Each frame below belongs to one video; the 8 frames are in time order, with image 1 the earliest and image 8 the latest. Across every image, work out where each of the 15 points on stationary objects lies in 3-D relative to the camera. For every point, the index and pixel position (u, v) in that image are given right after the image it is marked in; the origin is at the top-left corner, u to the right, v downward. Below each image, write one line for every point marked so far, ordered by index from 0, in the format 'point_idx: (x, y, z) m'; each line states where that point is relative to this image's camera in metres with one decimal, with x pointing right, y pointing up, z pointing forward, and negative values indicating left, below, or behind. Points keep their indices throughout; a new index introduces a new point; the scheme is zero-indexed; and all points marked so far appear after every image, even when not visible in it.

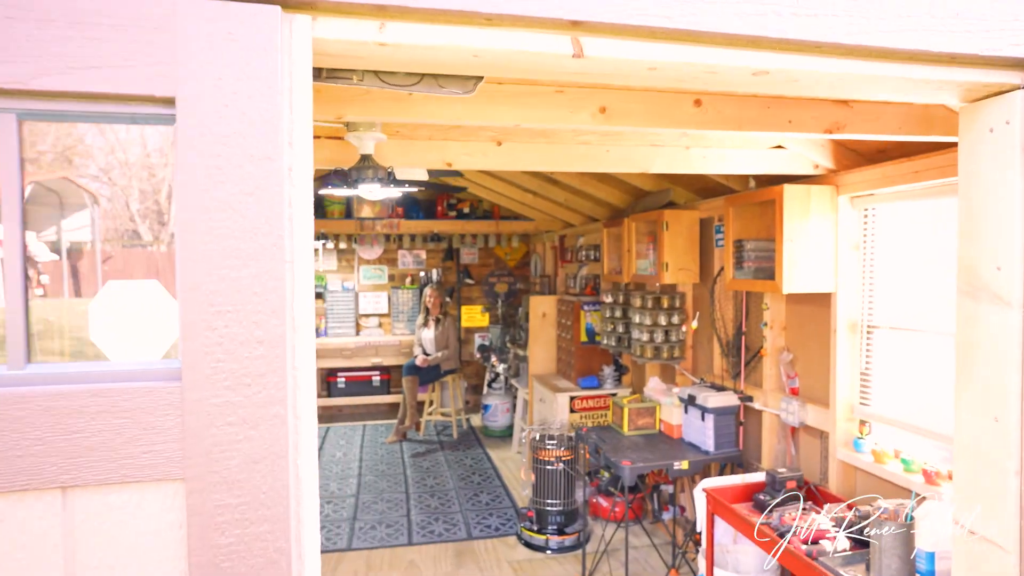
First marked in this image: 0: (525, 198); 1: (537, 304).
0: (+0.1, +0.8, +5.4) m
1: (+0.2, -0.1, +5.0) m
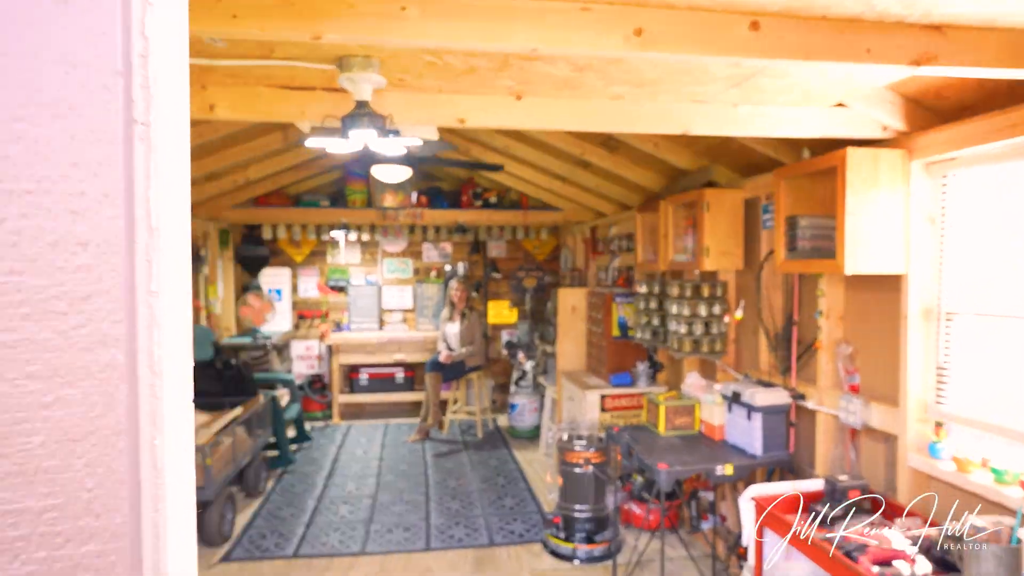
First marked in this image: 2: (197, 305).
0: (+0.4, +0.9, +5.1) m
1: (+0.4, -0.1, +4.8) m
2: (-2.7, -0.2, +5.0) m
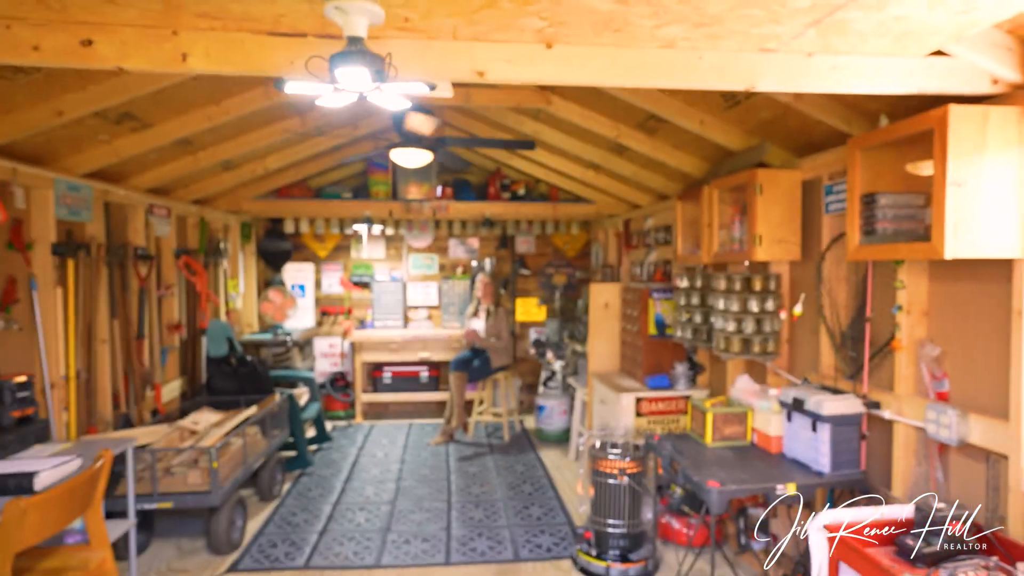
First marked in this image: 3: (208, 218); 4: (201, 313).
0: (+0.6, +0.9, +4.8) m
1: (+0.7, 0.0, +4.5) m
2: (-2.5, -0.1, +4.9) m
3: (-2.6, +0.6, +4.9) m
4: (-2.4, -0.2, +4.5) m
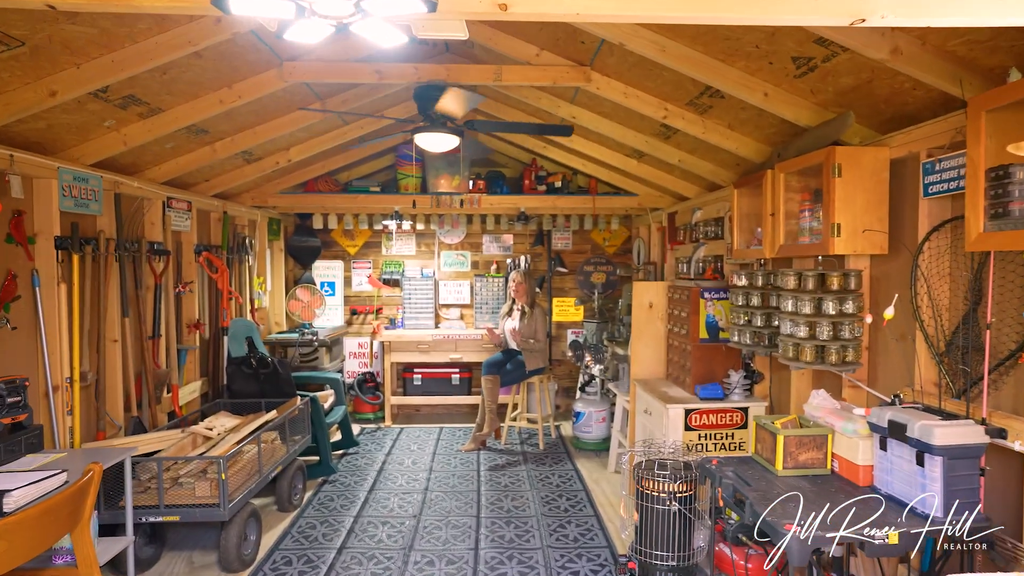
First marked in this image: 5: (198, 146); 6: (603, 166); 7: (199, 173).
0: (+0.9, +0.9, +4.5) m
1: (+0.9, 0.0, +4.1) m
2: (-2.2, -0.1, +4.7) m
3: (-2.3, +0.6, +4.8) m
4: (-2.1, -0.2, +4.3) m
5: (-1.9, +0.9, +3.6) m
6: (+0.8, +1.1, +5.1) m
7: (-2.2, +0.8, +4.0) m
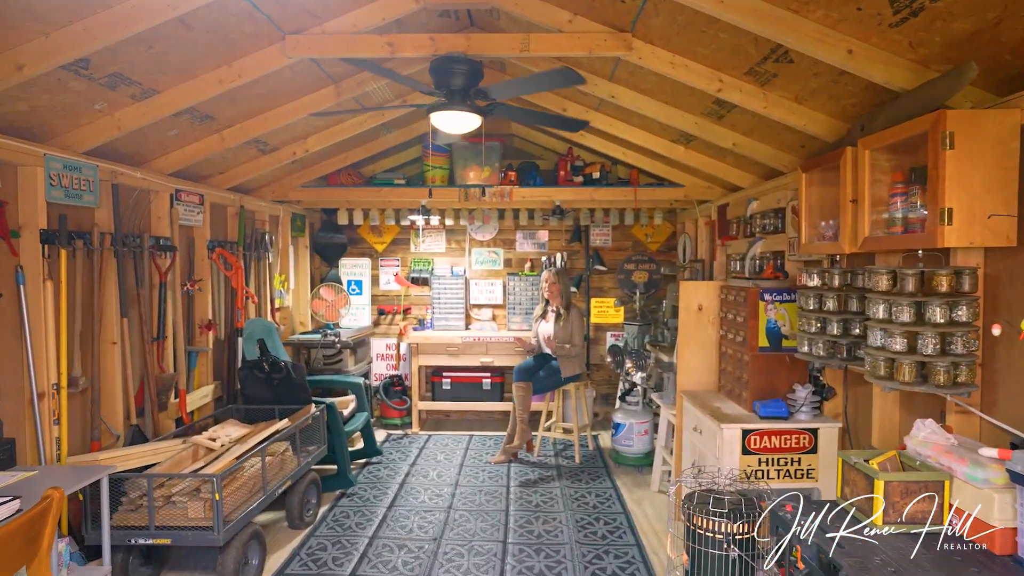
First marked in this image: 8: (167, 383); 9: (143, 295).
0: (+1.1, +0.9, +4.0) m
1: (+1.1, 0.0, +3.6) m
2: (-2.0, -0.1, +4.5) m
3: (-2.0, +0.6, +4.5) m
4: (-1.9, -0.2, +4.1) m
5: (-1.7, +0.9, +3.3) m
6: (+1.1, +1.1, +4.6) m
7: (-1.9, +0.8, +3.8) m
8: (-2.0, -0.5, +3.3) m
9: (-2.0, 0.0, +3.1) m
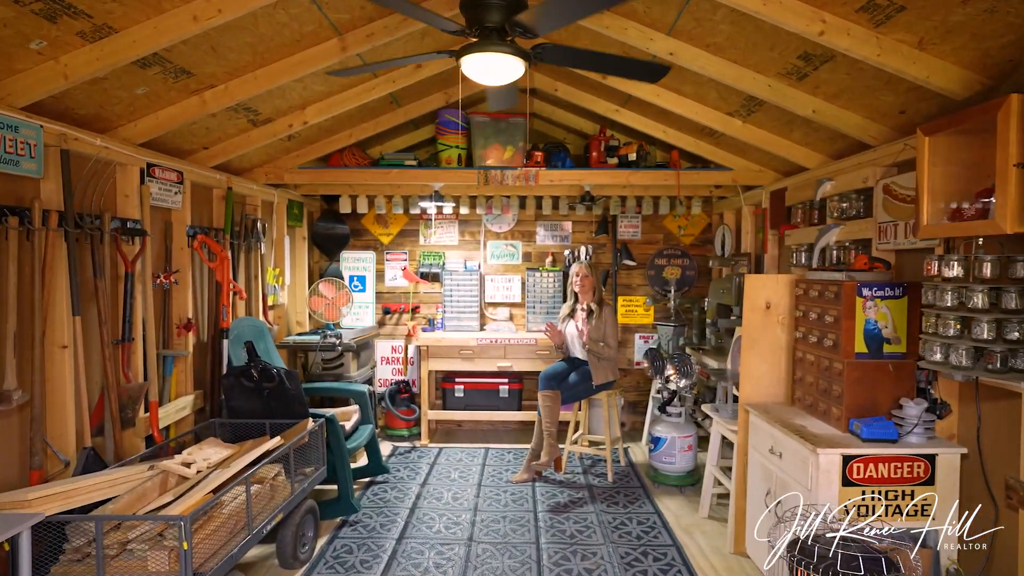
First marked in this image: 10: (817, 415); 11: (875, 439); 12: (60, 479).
0: (+1.3, +1.0, +3.5) m
1: (+1.3, 0.0, +3.1) m
2: (-1.8, -0.1, +3.9) m
3: (-1.9, +0.7, +4.0) m
4: (-1.7, -0.1, +3.5) m
5: (-1.6, +0.9, +2.8) m
6: (+1.2, +1.1, +4.1) m
7: (-1.8, +0.8, +3.2) m
8: (-1.8, -0.5, +2.7) m
9: (-1.8, 0.0, +2.6) m
10: (+1.4, -0.6, +2.7) m
11: (+1.5, -0.6, +2.4) m
12: (-1.8, -0.8, +2.3) m
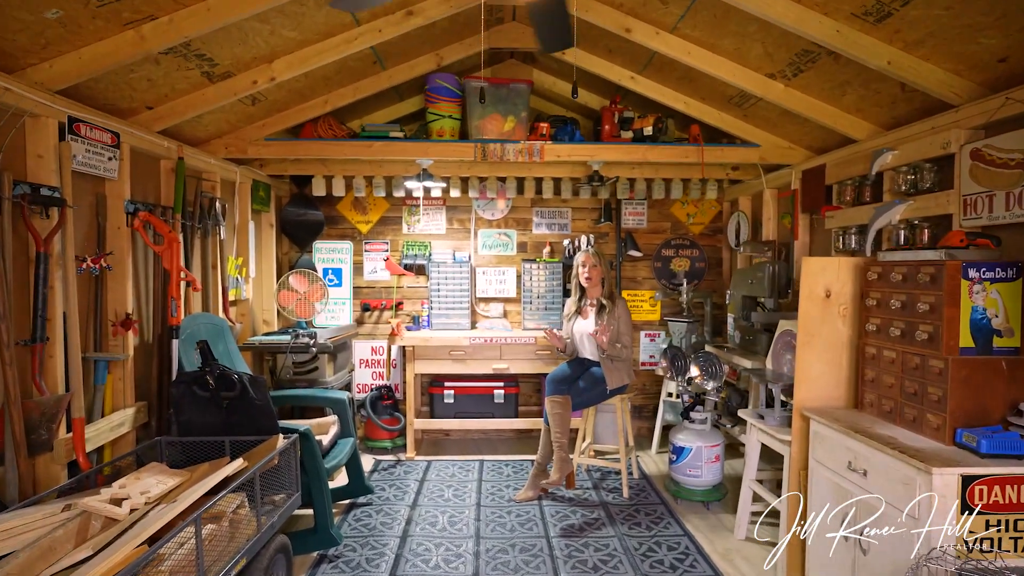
0: (+1.4, +1.0, +3.0) m
1: (+1.4, +0.1, +2.6) m
2: (-1.8, 0.0, +3.3) m
3: (-1.8, +0.7, +3.4) m
4: (-1.7, -0.1, +2.9) m
5: (-1.5, +1.0, +2.2) m
6: (+1.3, +1.1, +3.6) m
7: (-1.7, +0.9, +2.6) m
8: (-1.7, -0.4, +2.1) m
9: (-1.7, +0.1, +2.0) m
10: (+1.5, -0.5, +2.2) m
11: (+1.6, -0.5, +1.9) m
12: (-1.7, -0.7, +1.7) m
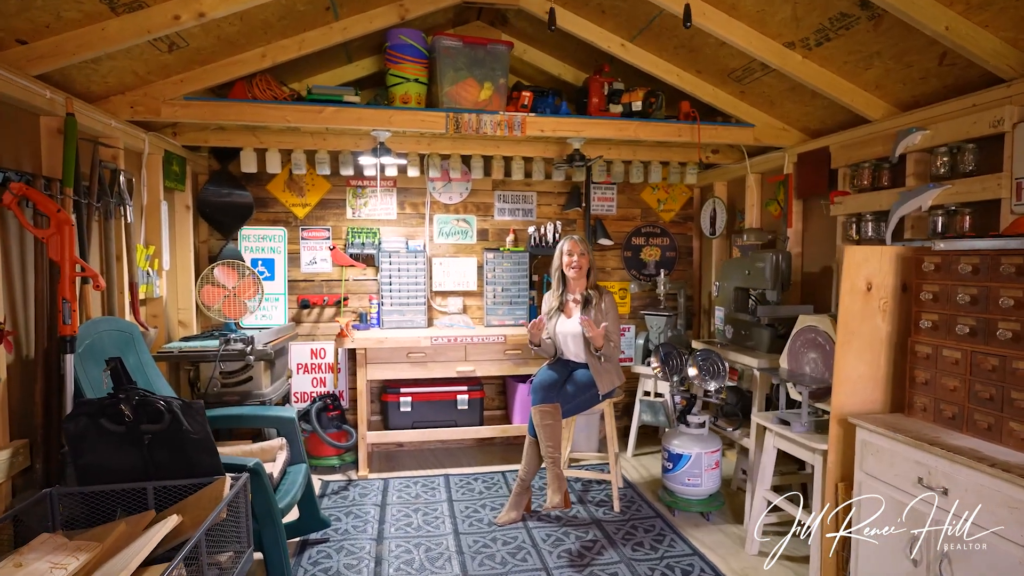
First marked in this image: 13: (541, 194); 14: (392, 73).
0: (+1.3, +1.1, +2.7) m
1: (+1.4, +0.1, +2.4) m
2: (-1.8, 0.0, +2.6) m
3: (-1.9, +0.7, +2.6) m
4: (-1.7, -0.1, +2.2) m
5: (-1.4, +1.0, +1.5) m
6: (+1.1, +1.2, +3.3) m
7: (-1.6, +0.9, +1.9) m
8: (-1.5, -0.5, +1.4) m
9: (-1.5, 0.0, +1.2) m
10: (+1.6, -0.5, +2.0) m
11: (+1.7, -0.5, +1.7) m
12: (-1.5, -0.7, +1.0) m
13: (+0.2, +0.7, +4.4) m
14: (-0.7, +1.2, +3.3) m
